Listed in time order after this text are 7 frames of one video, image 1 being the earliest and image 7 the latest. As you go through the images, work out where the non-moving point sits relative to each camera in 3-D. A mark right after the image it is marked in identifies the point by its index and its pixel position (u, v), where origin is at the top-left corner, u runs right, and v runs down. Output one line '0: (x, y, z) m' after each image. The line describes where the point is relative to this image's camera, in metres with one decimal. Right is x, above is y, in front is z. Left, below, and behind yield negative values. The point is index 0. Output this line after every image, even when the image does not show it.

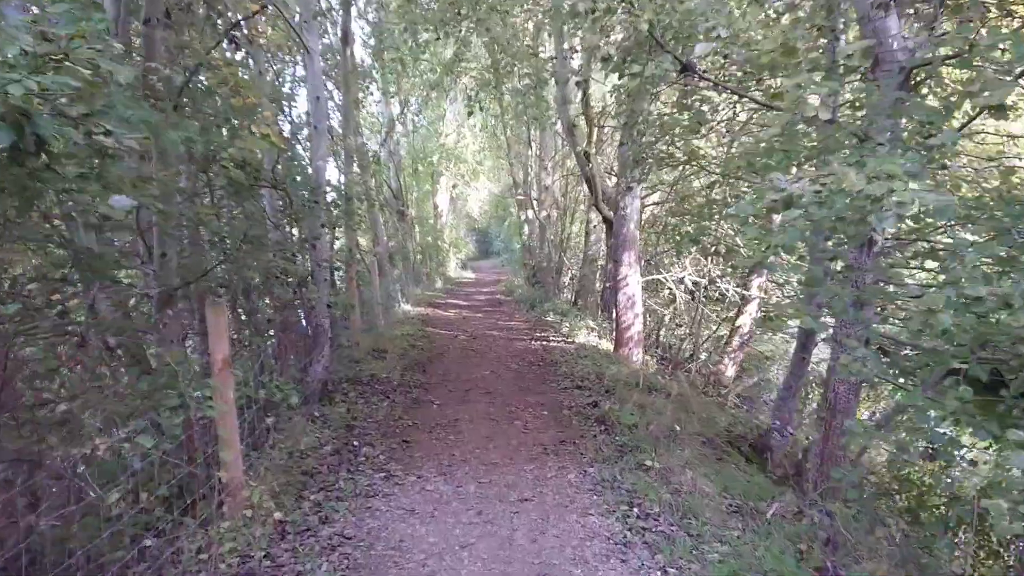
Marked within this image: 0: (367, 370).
0: (-1.4, -0.8, +8.3) m
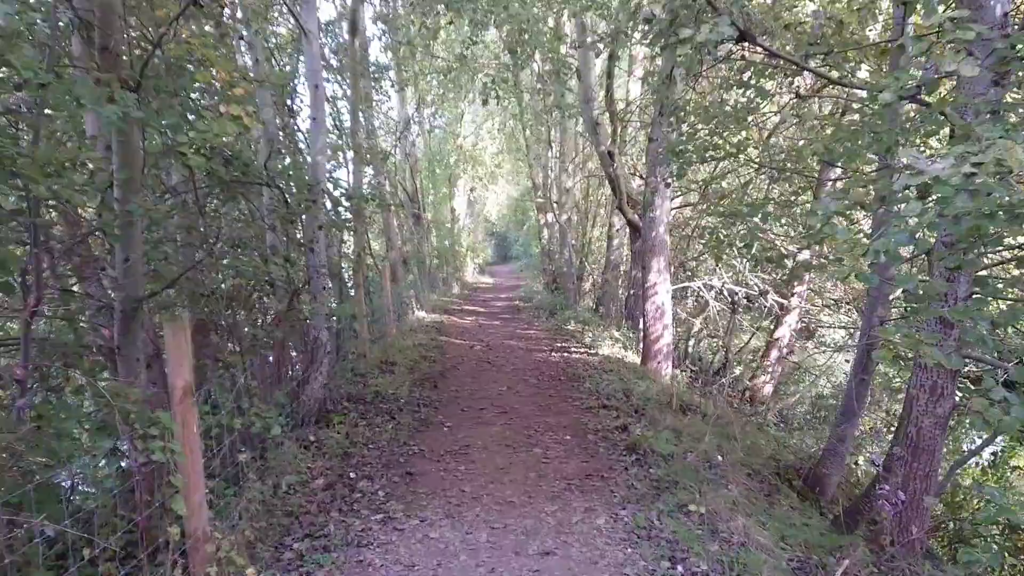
0: (-1.3, -0.9, +7.6) m
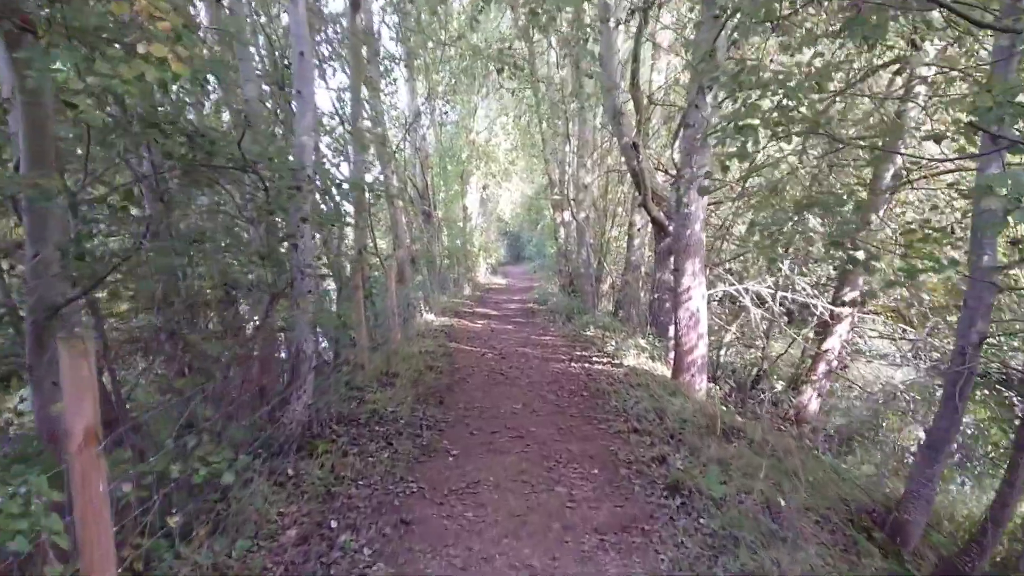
0: (-1.1, -0.9, +6.6) m
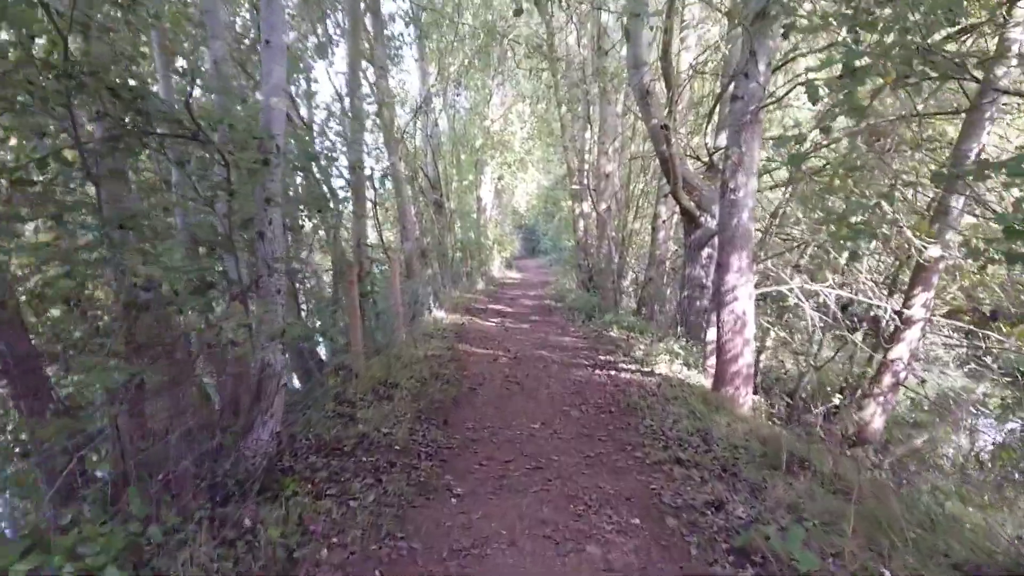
0: (-1.0, -0.9, +5.5) m
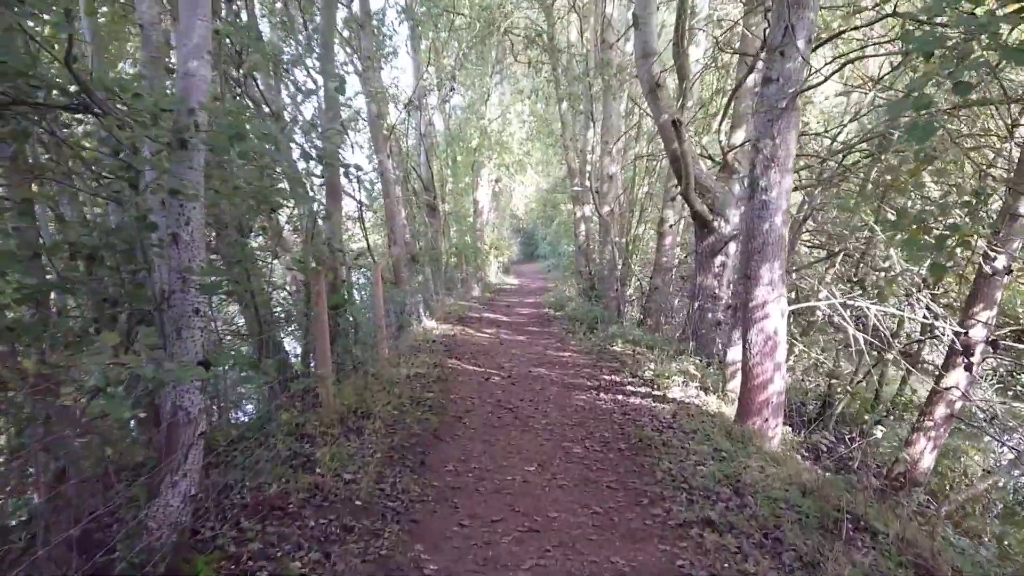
0: (-1.1, -1.0, +4.5) m
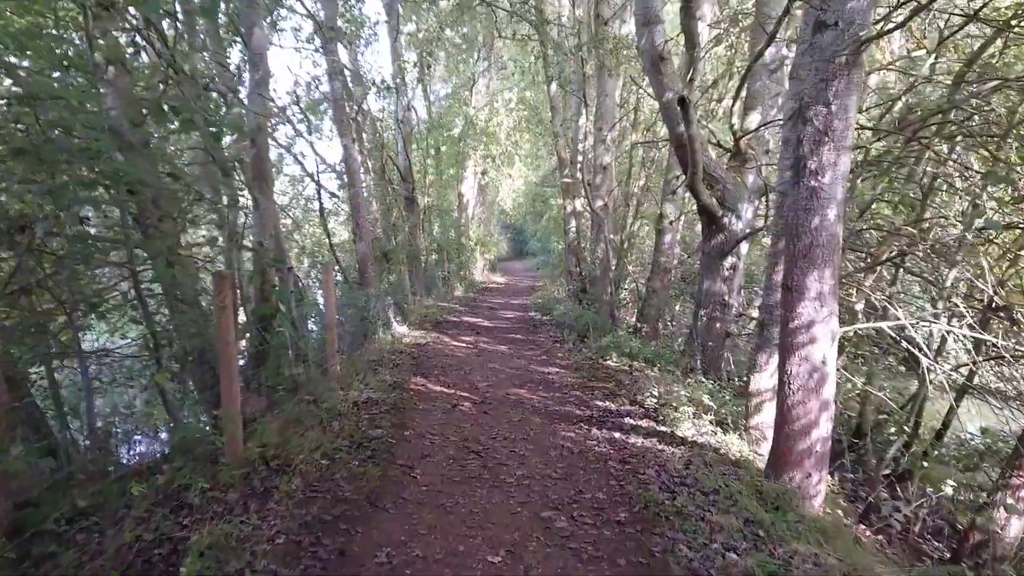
0: (-1.3, -1.1, +3.0) m
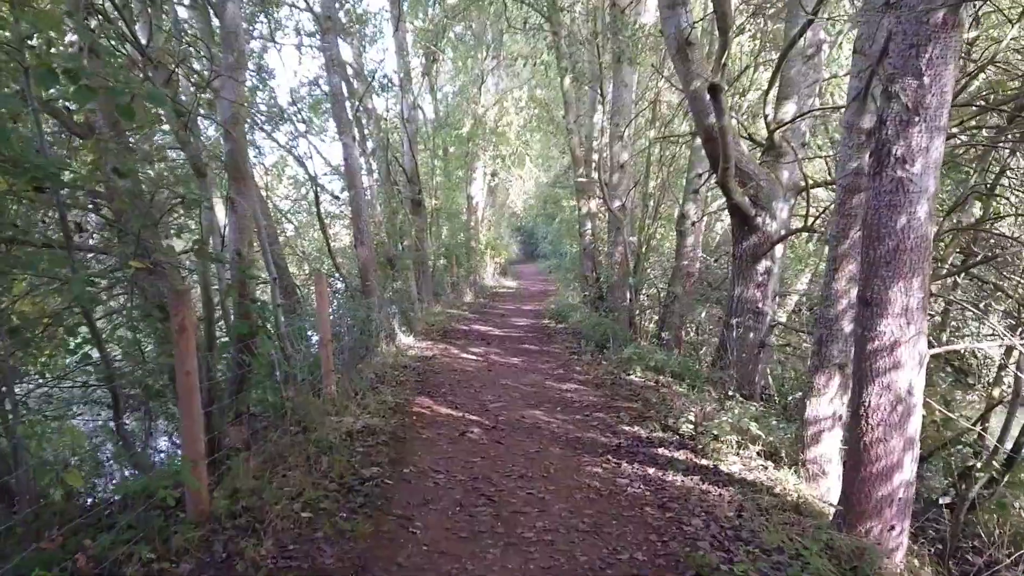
0: (-1.2, -1.2, +2.2) m
